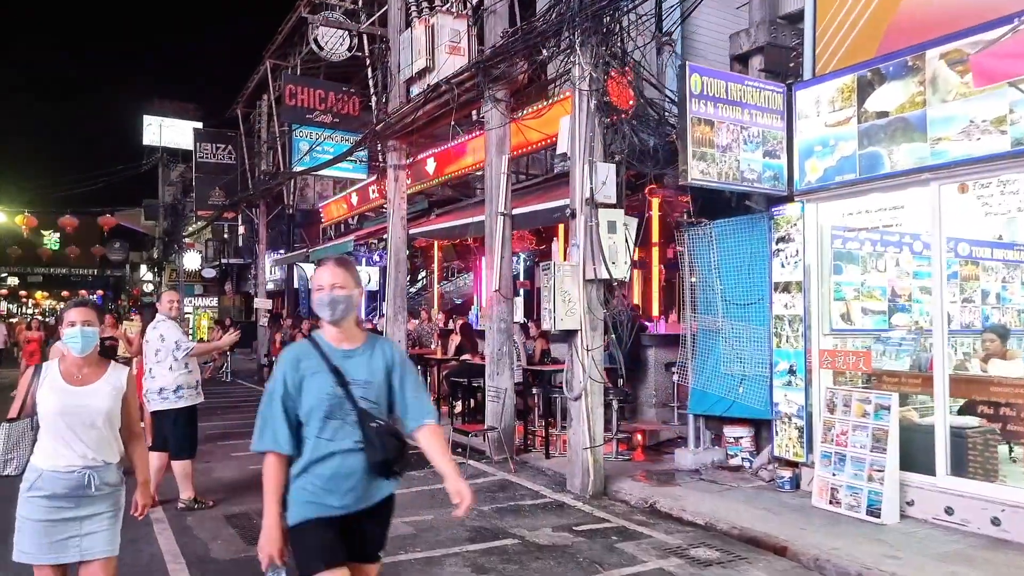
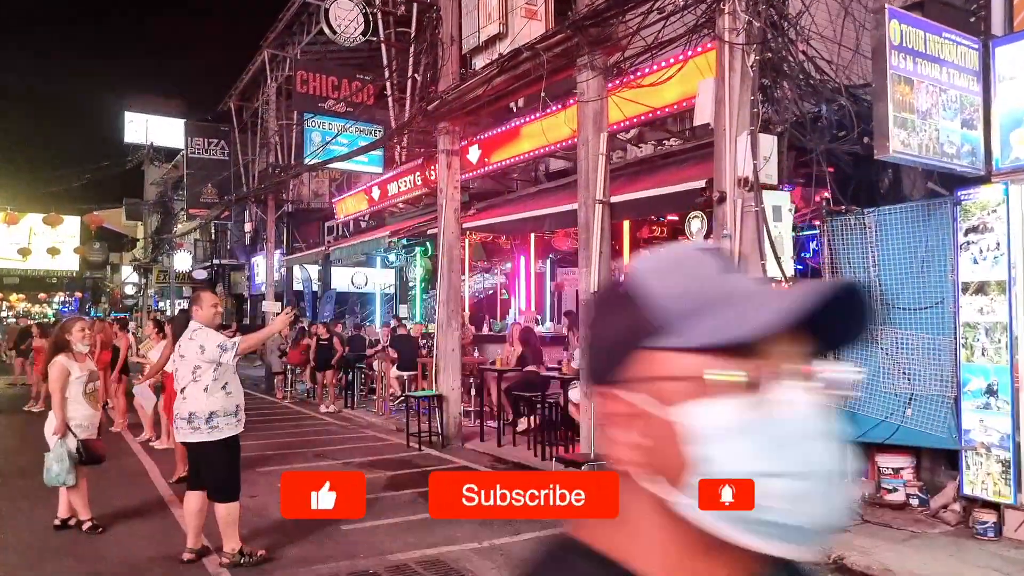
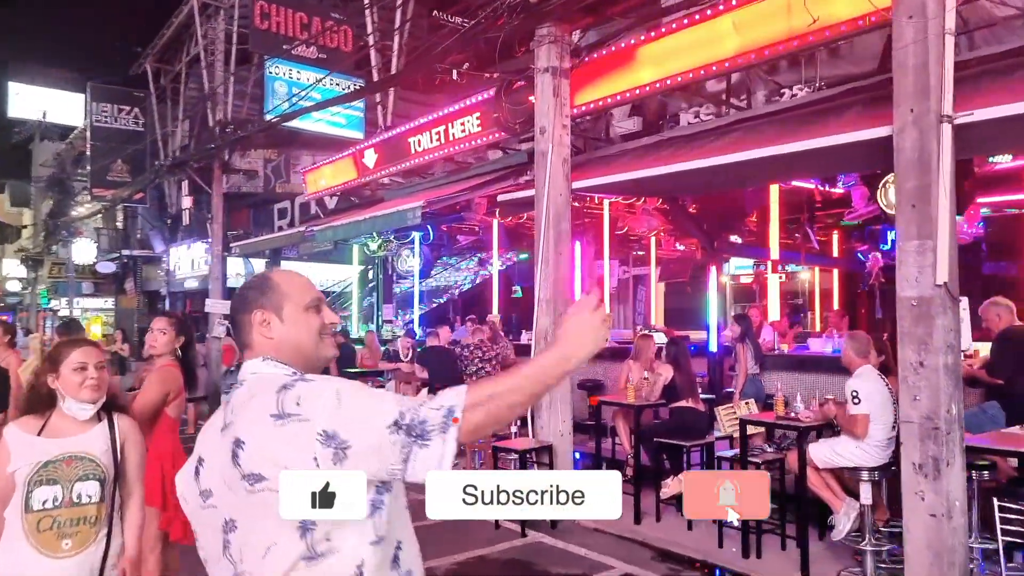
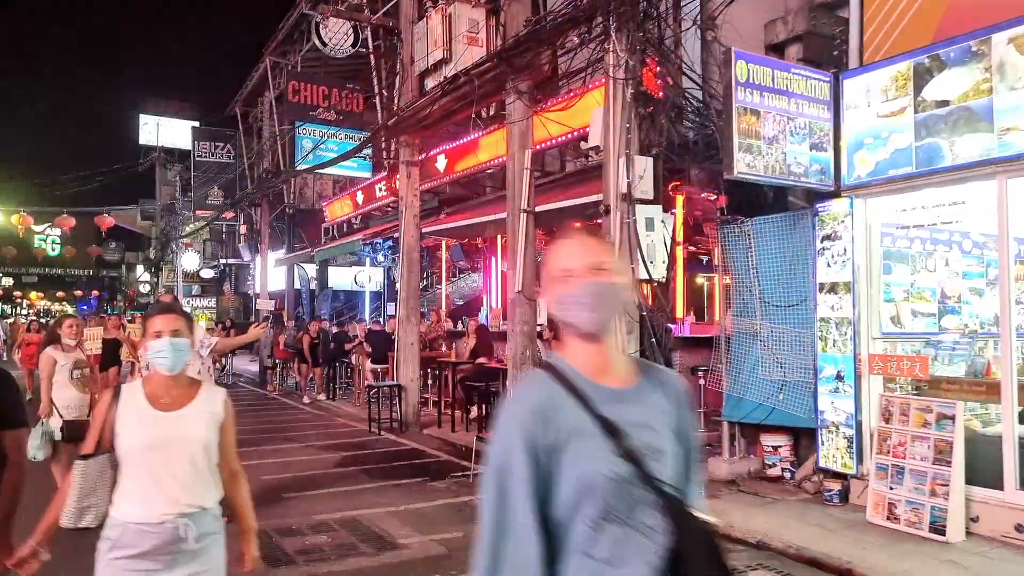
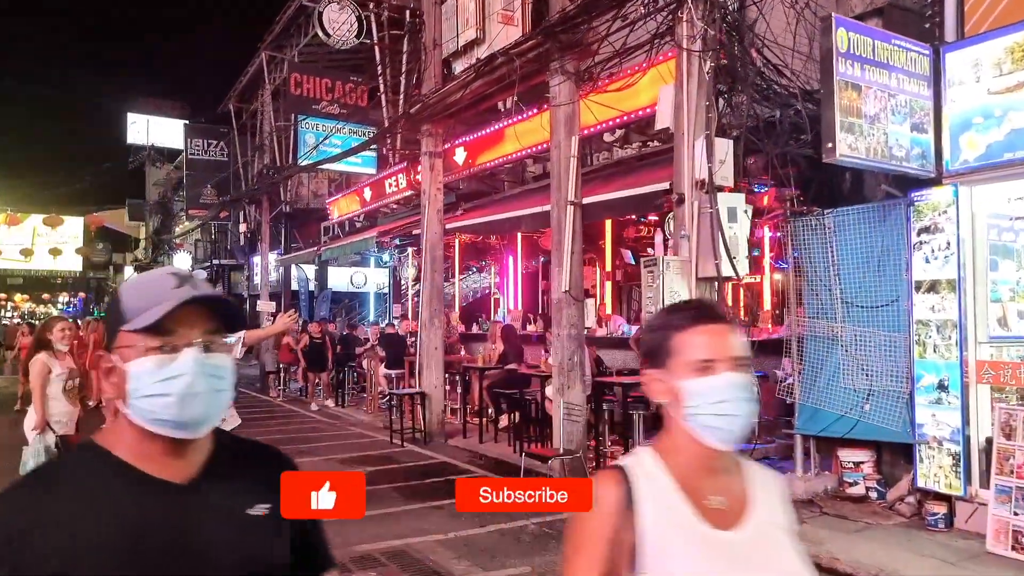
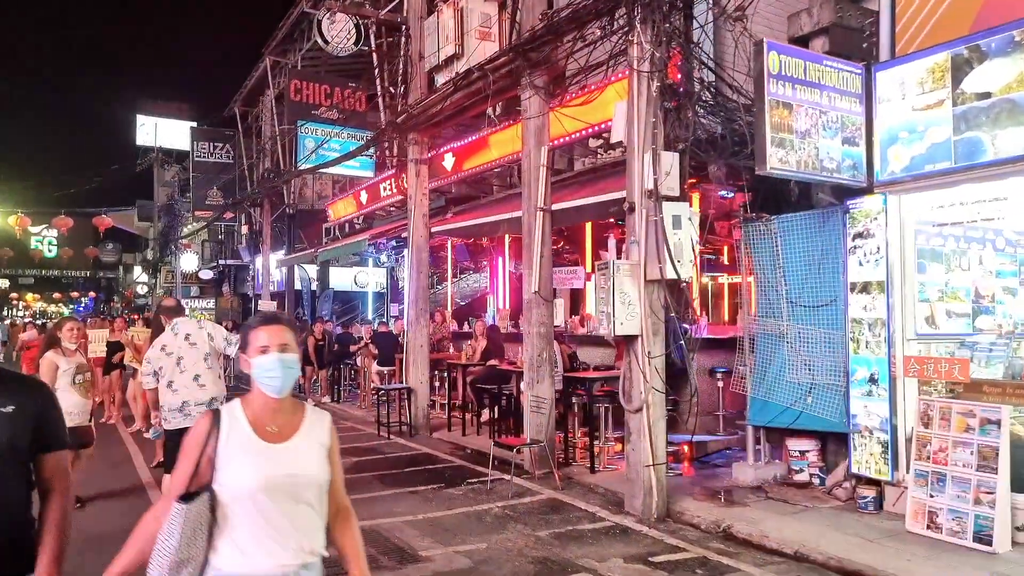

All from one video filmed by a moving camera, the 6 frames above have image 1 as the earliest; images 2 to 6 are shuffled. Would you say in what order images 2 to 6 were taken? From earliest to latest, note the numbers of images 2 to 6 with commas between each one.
4, 6, 5, 2, 3
